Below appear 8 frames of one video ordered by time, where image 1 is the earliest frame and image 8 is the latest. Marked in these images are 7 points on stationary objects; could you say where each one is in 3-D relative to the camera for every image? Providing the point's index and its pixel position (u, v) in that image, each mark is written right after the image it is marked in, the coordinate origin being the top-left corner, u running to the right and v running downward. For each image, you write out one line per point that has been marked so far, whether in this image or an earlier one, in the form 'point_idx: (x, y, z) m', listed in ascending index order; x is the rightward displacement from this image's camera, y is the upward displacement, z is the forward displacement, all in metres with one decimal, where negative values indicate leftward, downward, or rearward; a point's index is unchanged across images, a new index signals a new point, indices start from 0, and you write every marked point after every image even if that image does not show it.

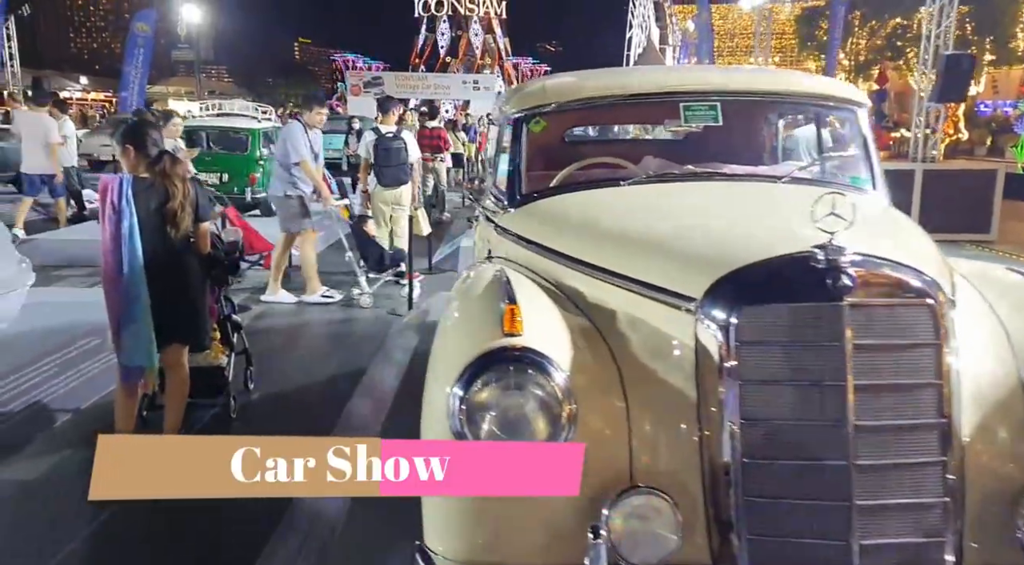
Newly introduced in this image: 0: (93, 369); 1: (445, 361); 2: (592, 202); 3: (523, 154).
0: (-2.9, -0.6, +4.8) m
1: (-0.2, -0.2, +1.9) m
2: (+0.3, +0.3, +2.7) m
3: (0.0, +0.6, +3.1) m
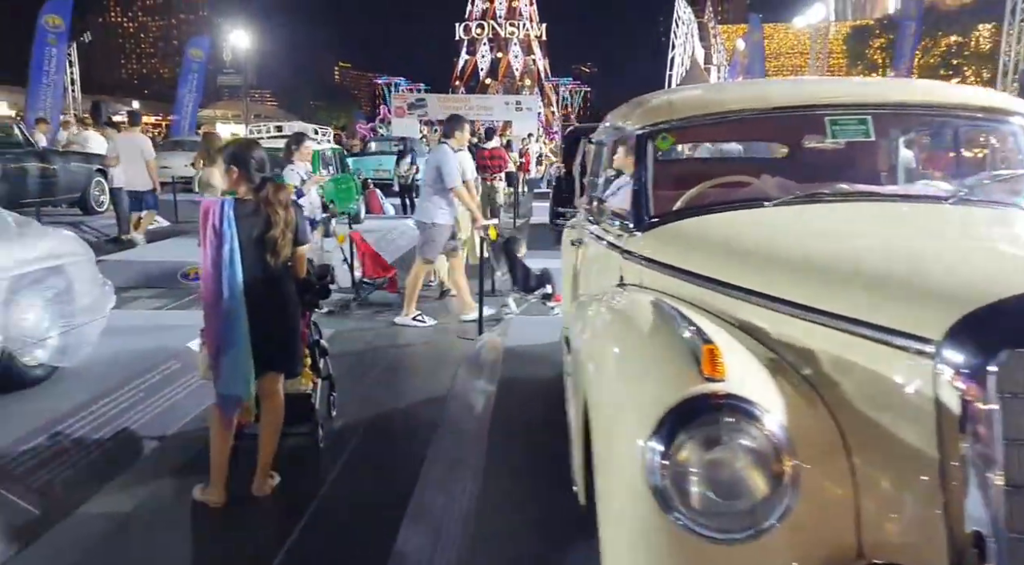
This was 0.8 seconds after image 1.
0: (-2.3, -0.8, +4.7) m
1: (+0.3, -0.3, +1.7) m
2: (+0.8, +0.2, +2.4) m
3: (+0.6, +0.5, +2.9) m
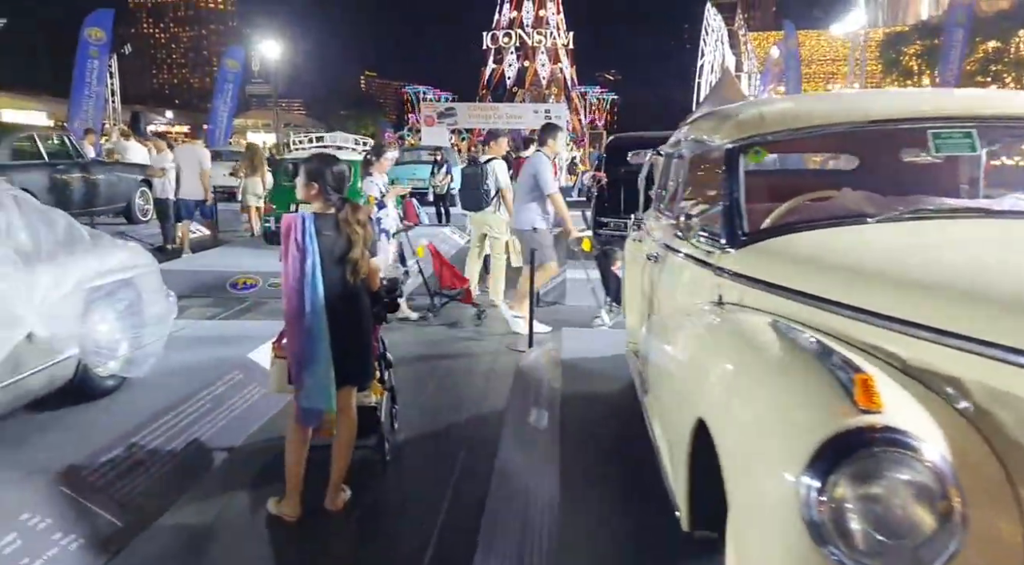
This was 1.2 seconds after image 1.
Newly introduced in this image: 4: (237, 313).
0: (-1.8, -0.8, +4.7) m
1: (+0.6, -0.4, +1.7) m
2: (+1.1, +0.1, +2.4) m
3: (+0.9, +0.4, +2.8) m
4: (-3.0, -0.3, +7.7) m
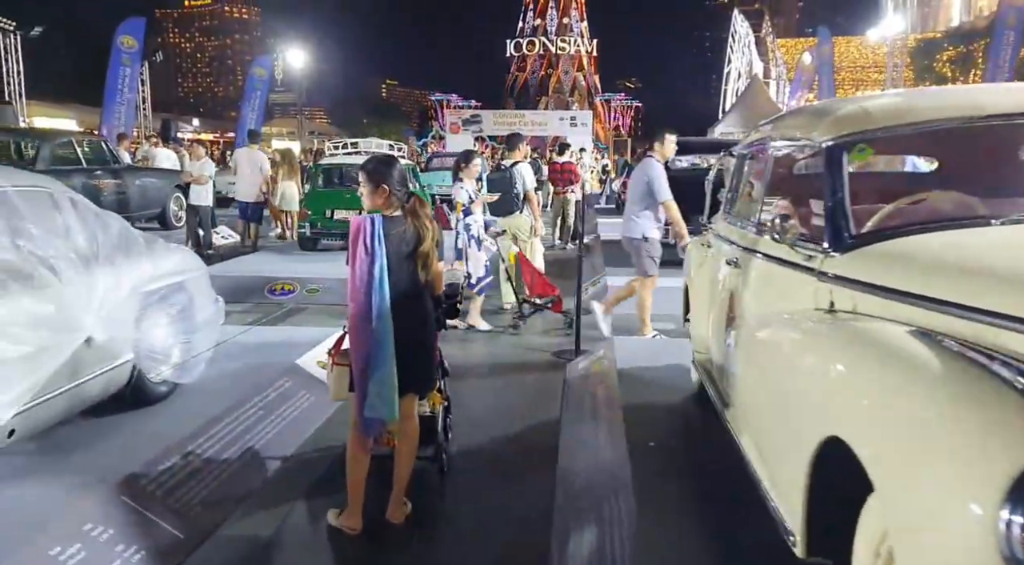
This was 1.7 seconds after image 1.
0: (-1.5, -0.9, +4.6) m
1: (+0.9, -0.4, +1.5) m
2: (+1.5, +0.1, +2.2) m
3: (+1.3, +0.4, +2.6) m
4: (-2.5, -0.4, +7.6) m
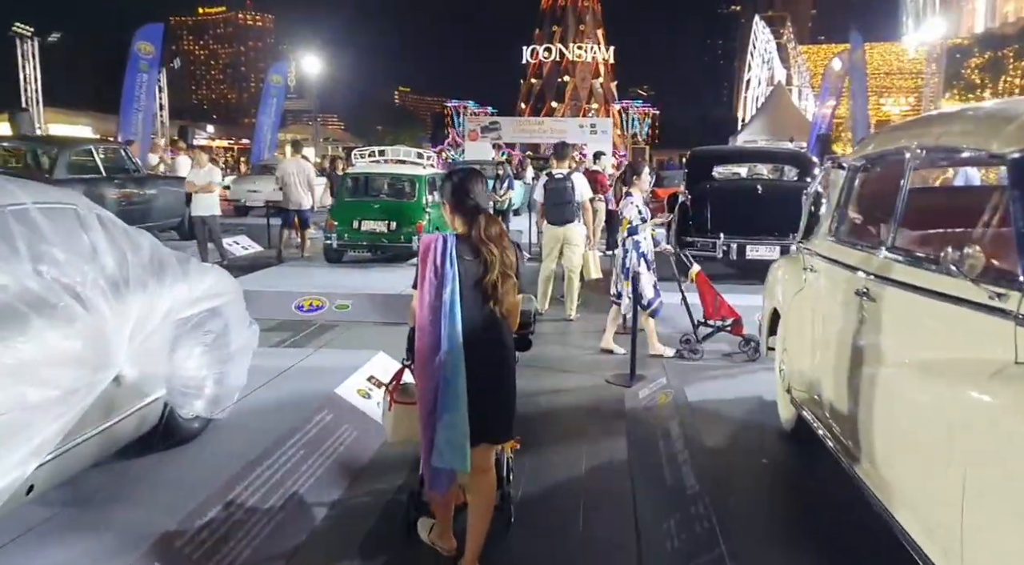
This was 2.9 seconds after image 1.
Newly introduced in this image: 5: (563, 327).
0: (-1.1, -1.0, +4.2) m
1: (+1.3, -0.5, +1.0) m
2: (+1.8, 0.0, +1.7) m
3: (+1.6, +0.2, +2.2) m
4: (-2.1, -0.6, +7.2) m
5: (+0.6, -0.5, +8.0) m
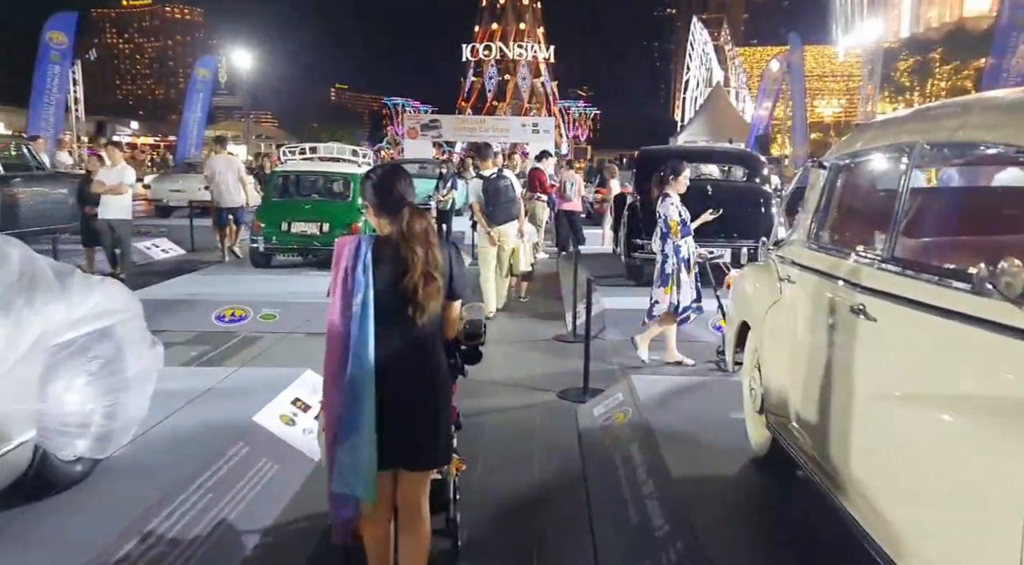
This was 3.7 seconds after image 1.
0: (-1.3, -1.1, +3.6) m
1: (+1.2, -0.5, +0.6) m
2: (+1.7, -0.1, +1.4) m
3: (+1.5, +0.2, +1.8) m
4: (-2.6, -0.7, +6.5) m
5: (0.0, -0.6, +7.5) m
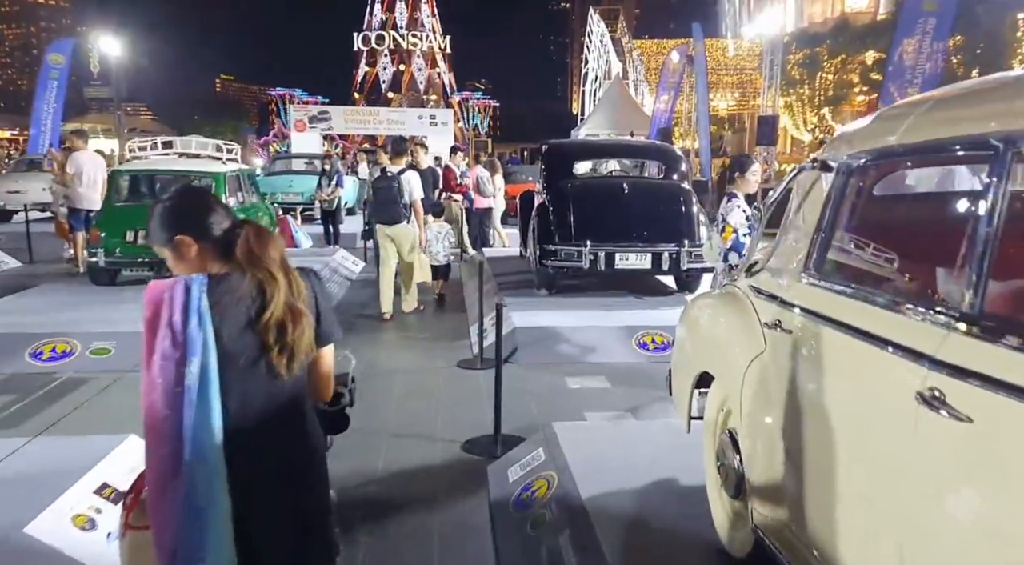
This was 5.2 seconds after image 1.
0: (-1.7, -1.3, +2.3) m
1: (+1.2, -0.7, -0.3) m
2: (+1.6, -0.2, +0.5) m
3: (+1.3, 0.0, +0.9) m
4: (-3.4, -0.9, +5.1) m
5: (-1.0, -0.7, +6.4) m
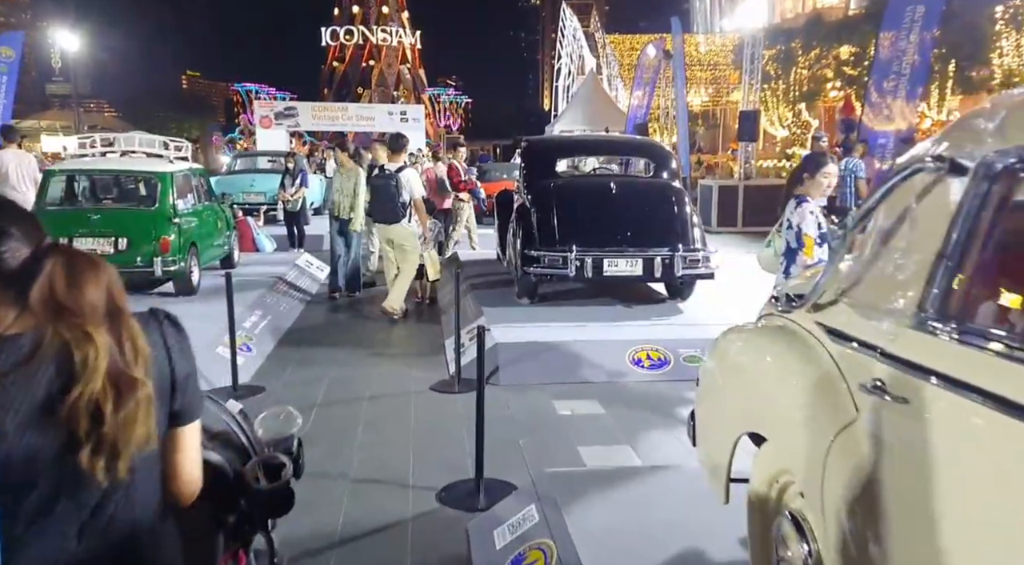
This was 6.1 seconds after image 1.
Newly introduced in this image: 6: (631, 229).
0: (-1.7, -1.4, +1.6) m
1: (+1.3, -0.8, -0.9) m
2: (+1.6, -0.3, -0.1) m
3: (+1.3, -0.1, +0.3) m
4: (-3.5, -1.0, +4.3) m
5: (-1.2, -0.8, +5.7) m
6: (+1.2, +0.5, +7.1) m
